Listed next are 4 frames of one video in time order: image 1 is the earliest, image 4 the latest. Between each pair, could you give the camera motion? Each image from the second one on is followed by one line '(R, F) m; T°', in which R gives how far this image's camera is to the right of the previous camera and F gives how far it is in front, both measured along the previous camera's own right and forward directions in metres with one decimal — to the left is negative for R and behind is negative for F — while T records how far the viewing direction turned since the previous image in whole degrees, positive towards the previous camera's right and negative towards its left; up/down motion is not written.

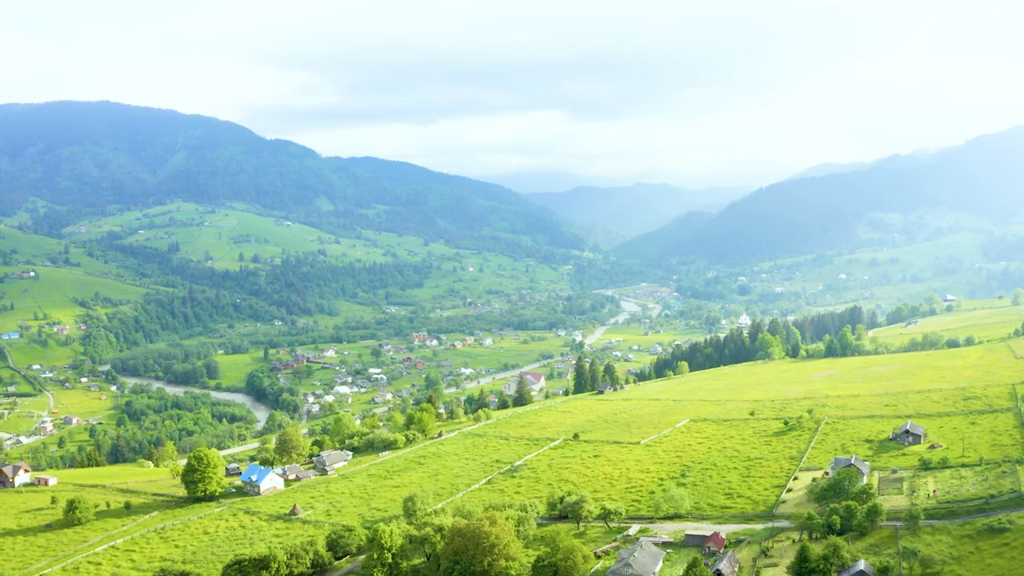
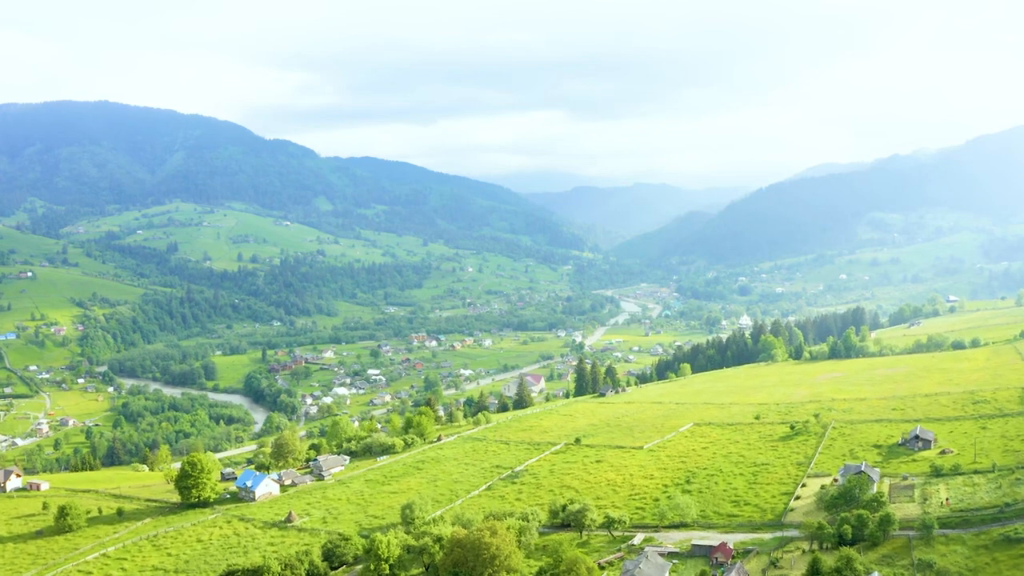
(-0.1, +1.3) m; 0°
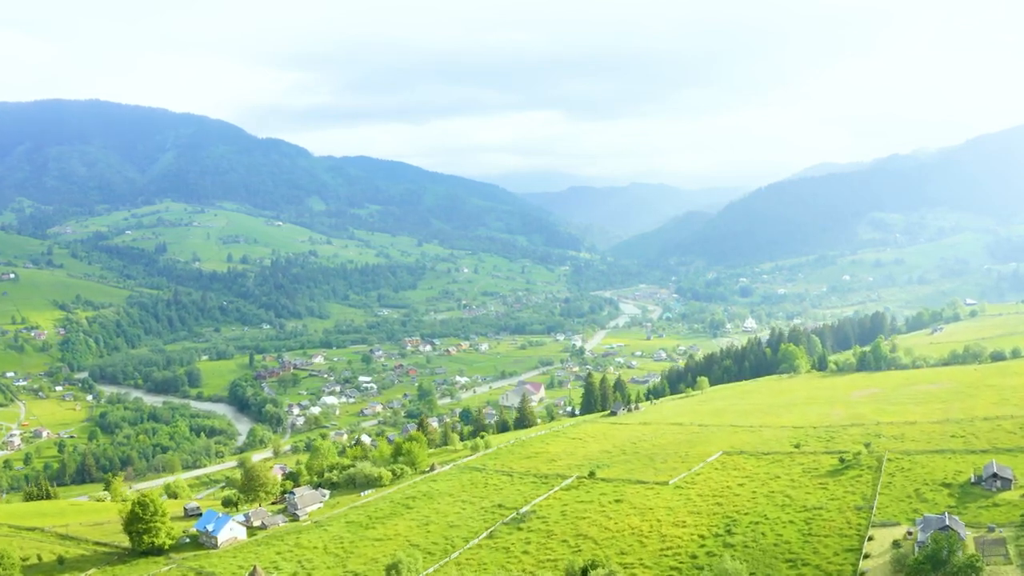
(-0.8, +8.8) m; 0°
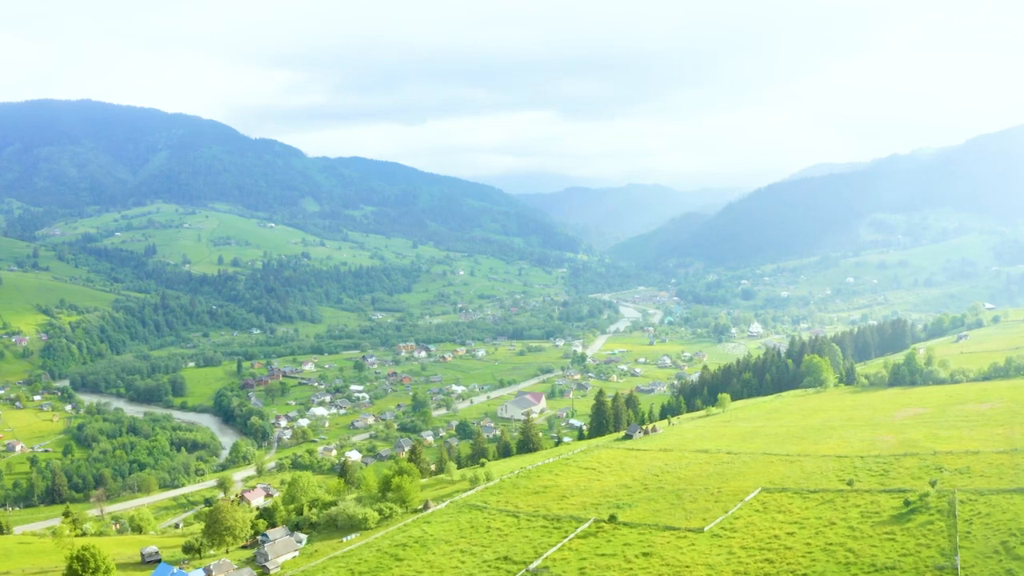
(-0.8, +8.2) m; 0°
